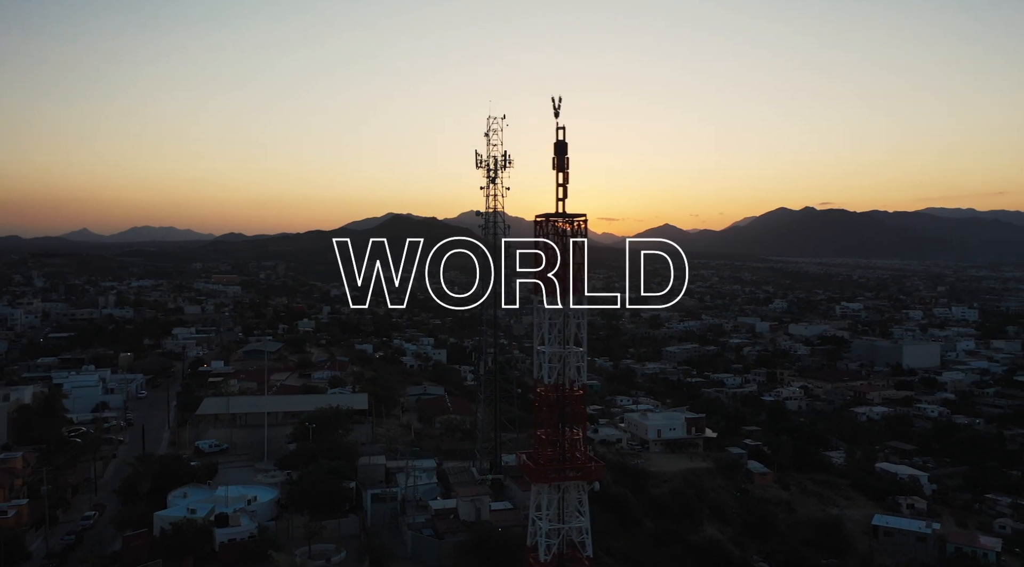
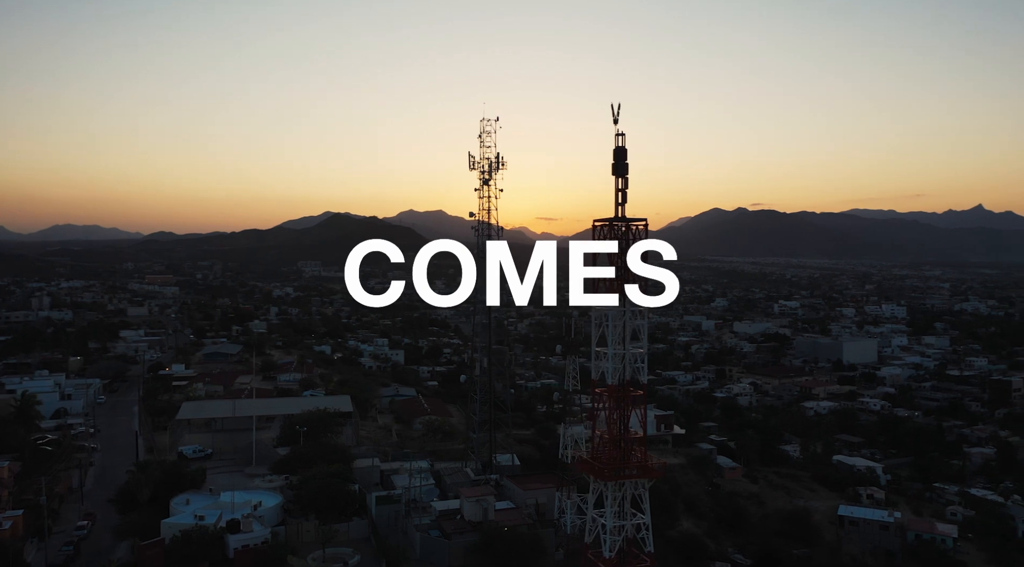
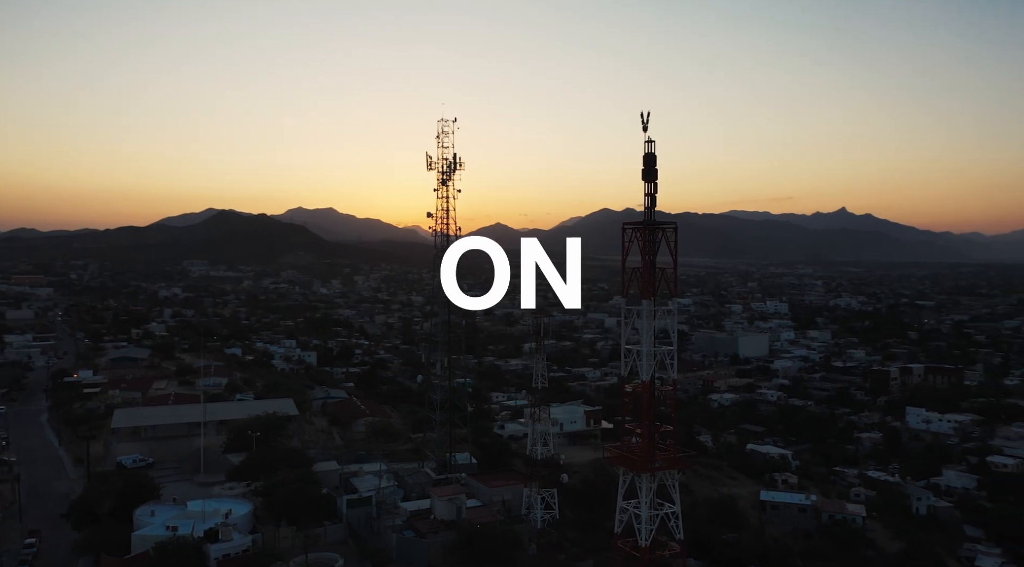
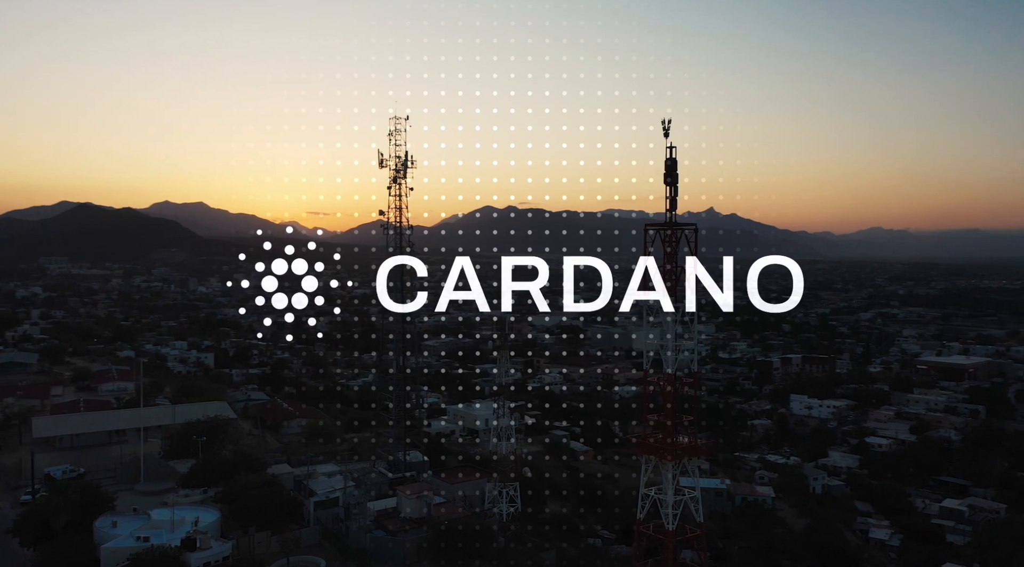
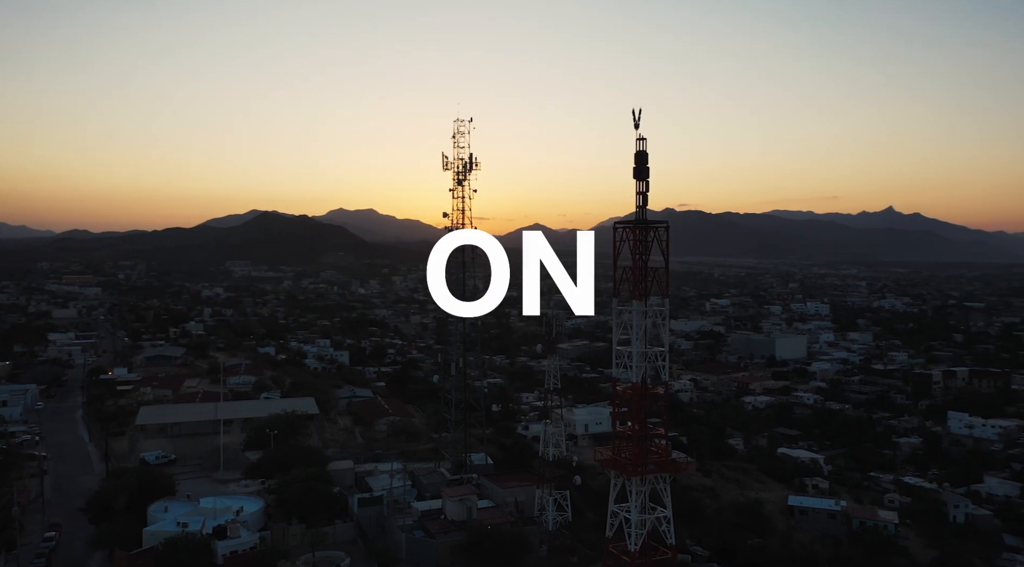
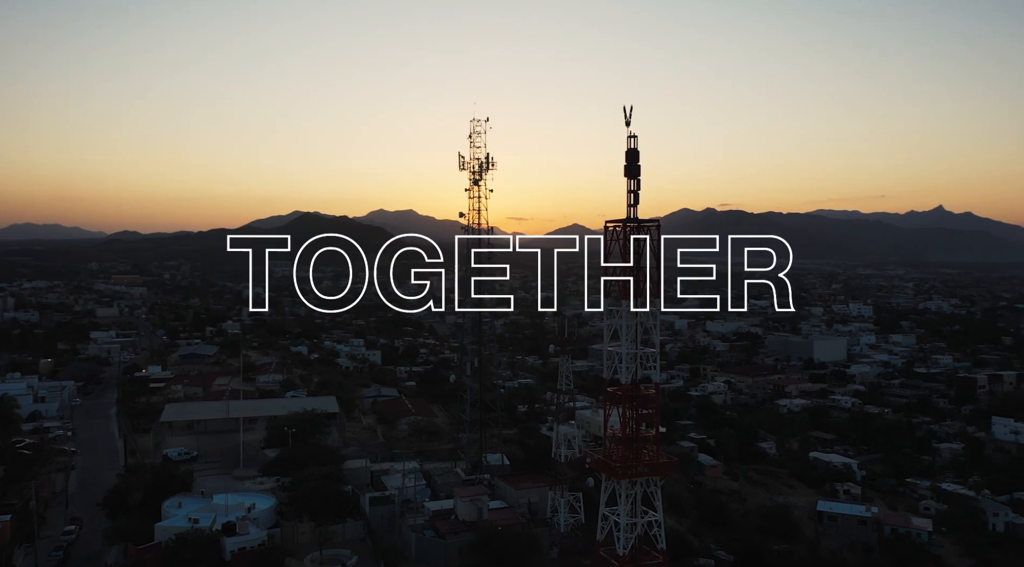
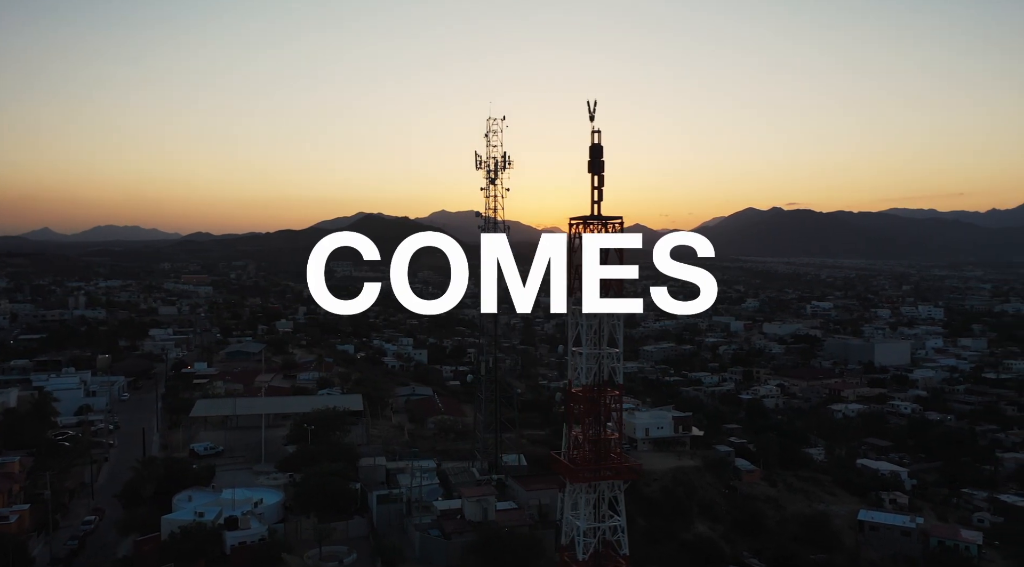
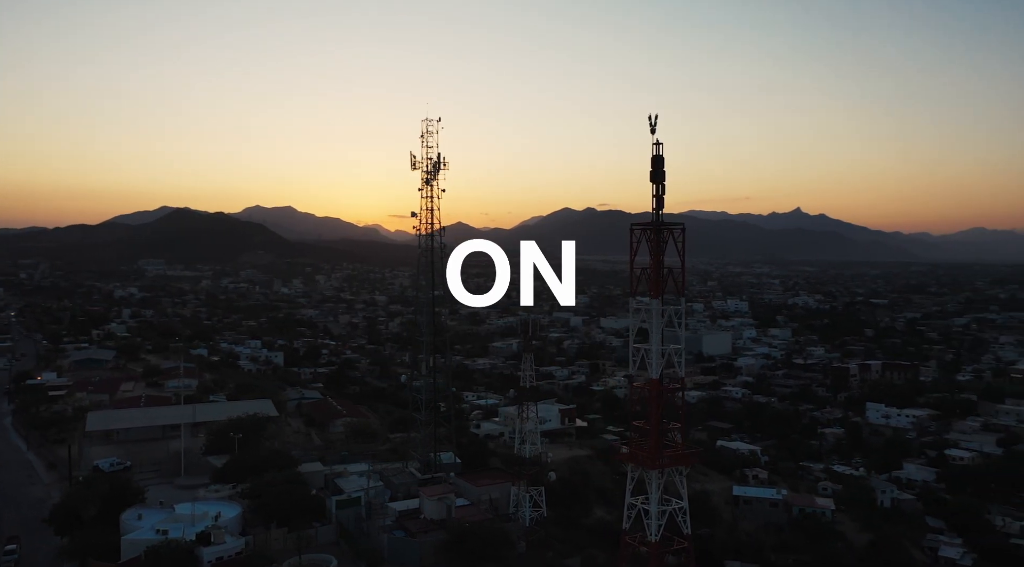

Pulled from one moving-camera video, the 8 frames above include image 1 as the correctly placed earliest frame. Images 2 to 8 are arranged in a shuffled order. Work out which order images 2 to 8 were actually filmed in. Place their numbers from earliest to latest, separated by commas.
7, 2, 6, 5, 3, 8, 4
